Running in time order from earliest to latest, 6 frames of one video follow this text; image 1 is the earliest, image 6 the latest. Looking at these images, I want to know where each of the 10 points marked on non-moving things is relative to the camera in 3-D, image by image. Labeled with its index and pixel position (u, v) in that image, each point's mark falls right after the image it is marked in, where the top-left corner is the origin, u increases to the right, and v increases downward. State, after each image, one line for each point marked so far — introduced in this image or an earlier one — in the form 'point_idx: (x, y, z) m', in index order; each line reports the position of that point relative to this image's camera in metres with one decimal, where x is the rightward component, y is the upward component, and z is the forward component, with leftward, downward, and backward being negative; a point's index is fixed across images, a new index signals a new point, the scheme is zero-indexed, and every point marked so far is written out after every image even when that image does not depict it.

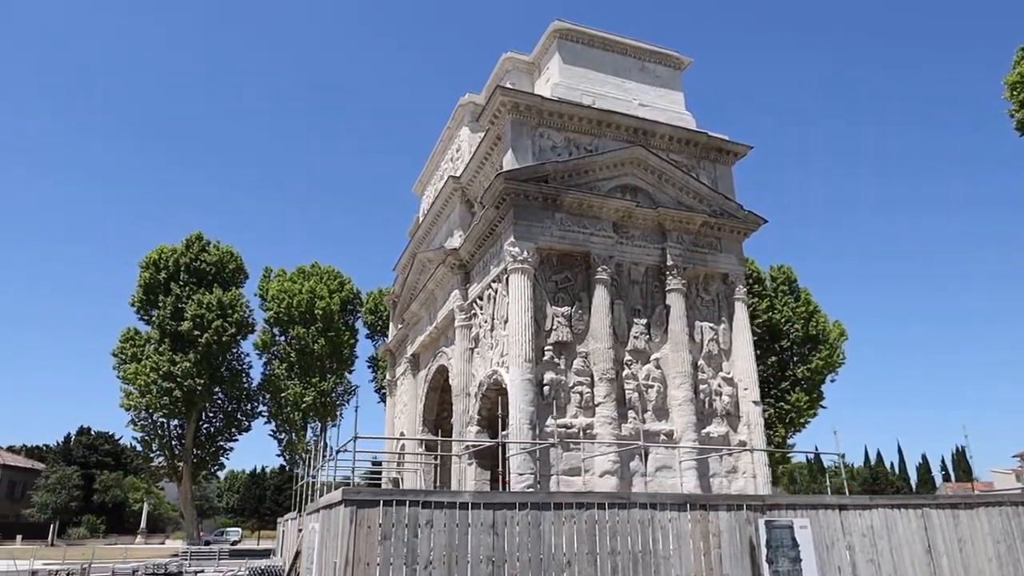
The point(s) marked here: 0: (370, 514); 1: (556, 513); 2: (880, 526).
0: (-2.7, -4.1, +13.2) m
1: (+0.9, -4.5, +14.4) m
2: (+9.0, -5.8, +17.4) m
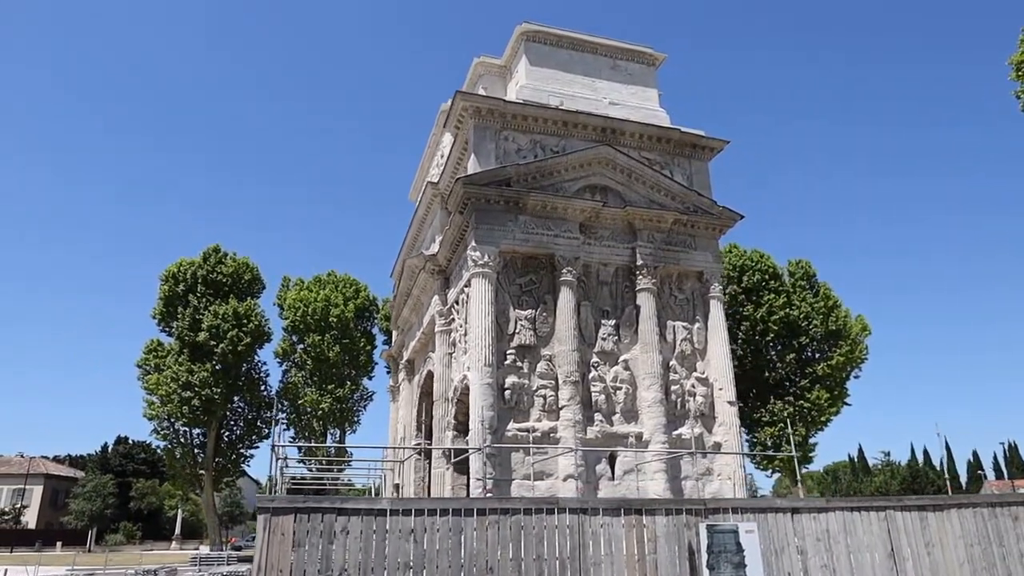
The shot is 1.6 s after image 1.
0: (-4.3, -4.3, +13.4) m
1: (-0.7, -4.6, +14.3) m
2: (+7.6, -5.7, +16.8) m
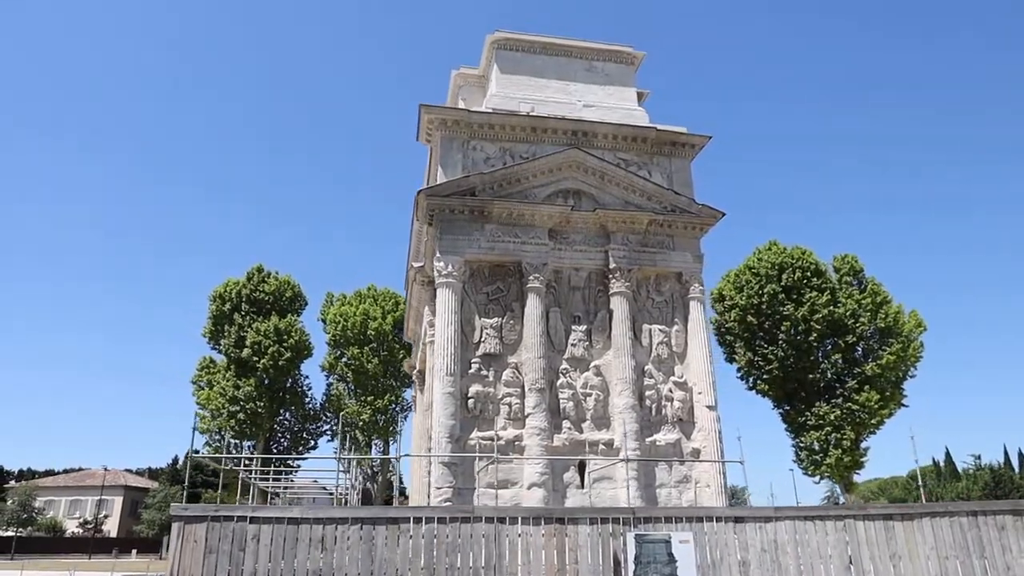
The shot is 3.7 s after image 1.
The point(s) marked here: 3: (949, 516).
0: (-6.2, -4.7, +14.0) m
1: (-2.5, -4.8, +14.5) m
2: (+6.1, -5.6, +15.9) m
3: (+10.3, -5.4, +16.8) m
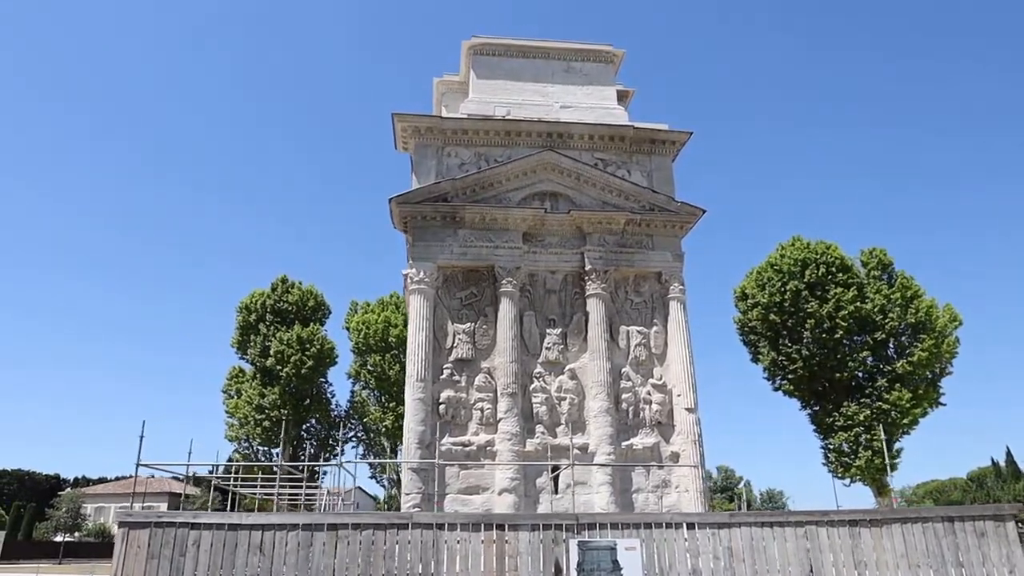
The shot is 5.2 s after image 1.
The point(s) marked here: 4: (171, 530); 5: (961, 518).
0: (-7.5, -5.0, +14.3) m
1: (-3.7, -5.0, +14.6) m
2: (+4.9, -5.6, +15.4) m
3: (+9.2, -5.2, +16.0) m
4: (-6.9, -4.9, +14.4) m
5: (+10.1, -5.2, +16.0) m
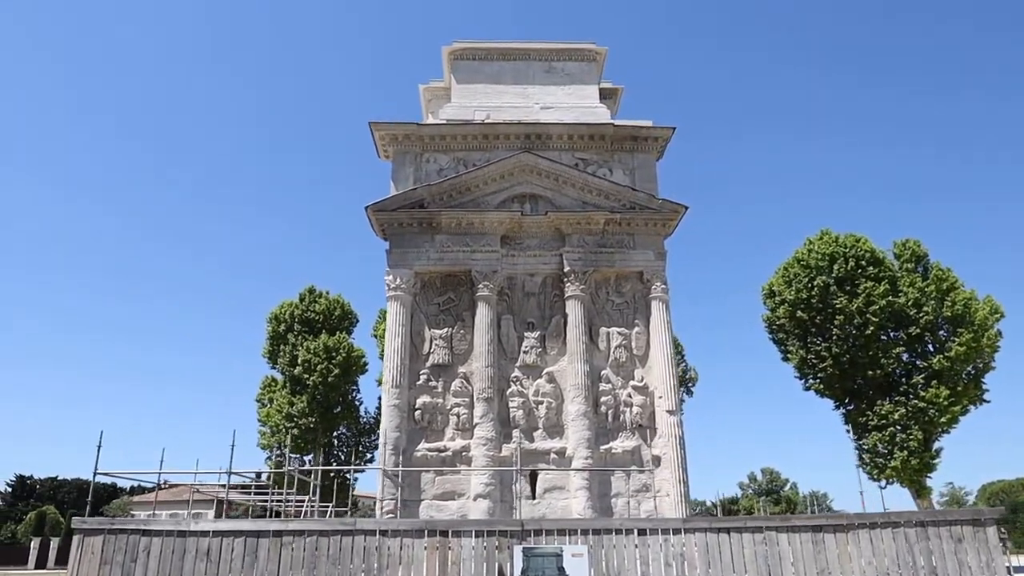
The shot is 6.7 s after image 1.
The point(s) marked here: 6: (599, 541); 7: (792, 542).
0: (-8.7, -5.3, +14.8) m
1: (-4.9, -5.2, +14.7) m
2: (+3.8, -5.5, +14.9) m
3: (+8.1, -5.1, +15.1) m
4: (-8.1, -5.2, +14.8) m
5: (+9.0, -5.0, +15.1) m
6: (+1.8, -5.3, +14.9) m
7: (+5.9, -5.3, +15.0) m
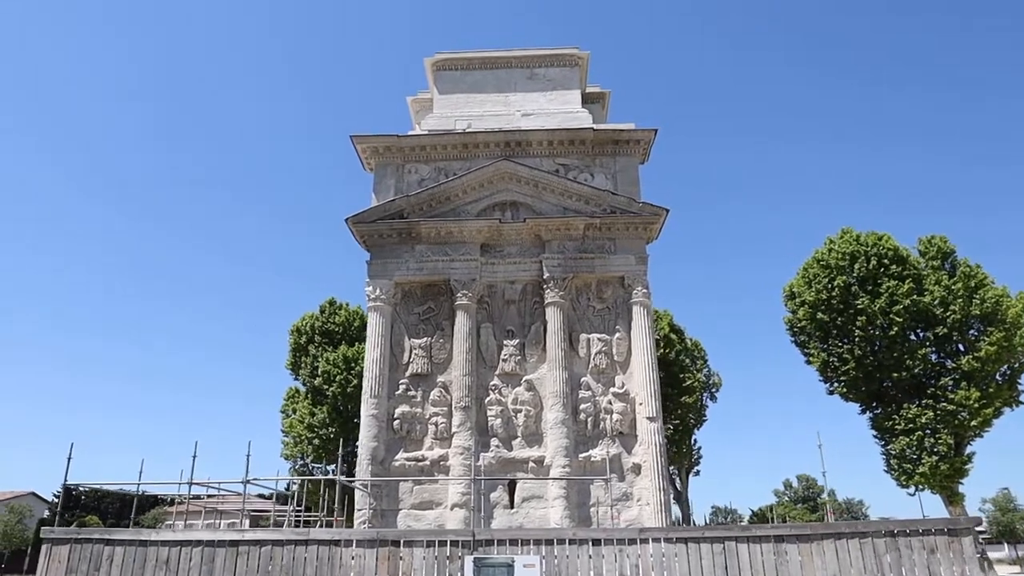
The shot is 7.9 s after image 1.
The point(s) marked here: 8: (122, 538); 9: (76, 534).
0: (-9.7, -5.6, +15.2) m
1: (-5.9, -5.5, +14.9) m
2: (+2.8, -5.6, +14.5) m
3: (+7.1, -5.1, +14.5) m
4: (-9.0, -5.5, +15.2) m
5: (+8.0, -4.9, +14.5) m
6: (+0.8, -5.4, +14.6) m
7: (+4.9, -5.4, +14.5) m
8: (-8.3, -5.4, +15.2) m
9: (-9.4, -5.3, +15.3) m
